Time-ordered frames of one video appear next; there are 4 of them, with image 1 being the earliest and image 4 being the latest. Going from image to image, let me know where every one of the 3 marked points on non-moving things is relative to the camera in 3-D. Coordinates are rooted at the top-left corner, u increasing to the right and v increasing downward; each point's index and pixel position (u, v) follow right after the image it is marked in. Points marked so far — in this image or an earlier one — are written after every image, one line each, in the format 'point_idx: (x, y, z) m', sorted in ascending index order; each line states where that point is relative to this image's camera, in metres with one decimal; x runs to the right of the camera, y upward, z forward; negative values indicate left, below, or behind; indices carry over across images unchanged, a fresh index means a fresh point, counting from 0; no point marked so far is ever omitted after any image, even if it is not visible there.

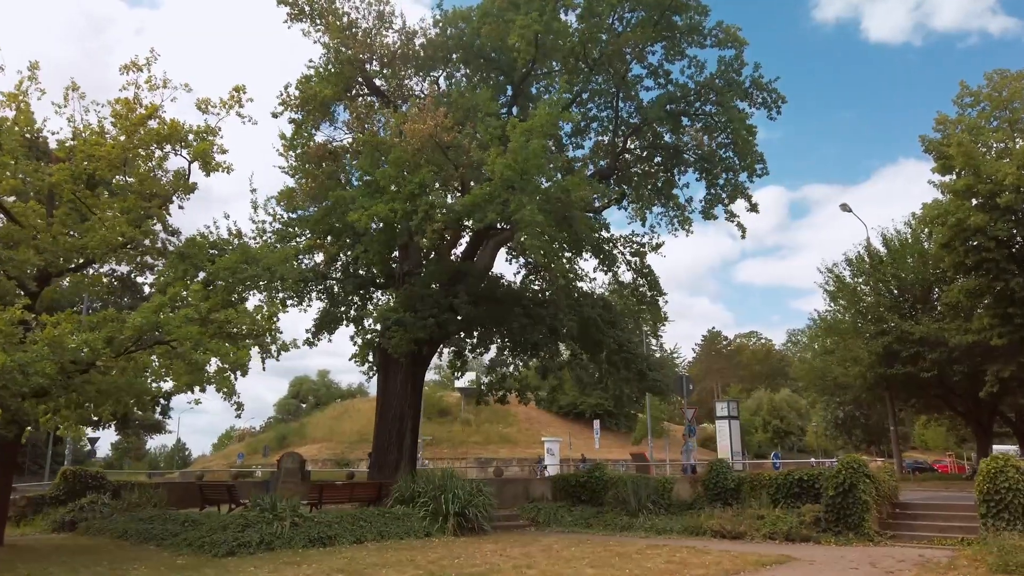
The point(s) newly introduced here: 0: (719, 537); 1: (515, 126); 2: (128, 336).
0: (+3.5, -4.2, +12.3) m
1: (0.0, +3.0, +13.4) m
2: (-6.0, -0.8, +11.3) m
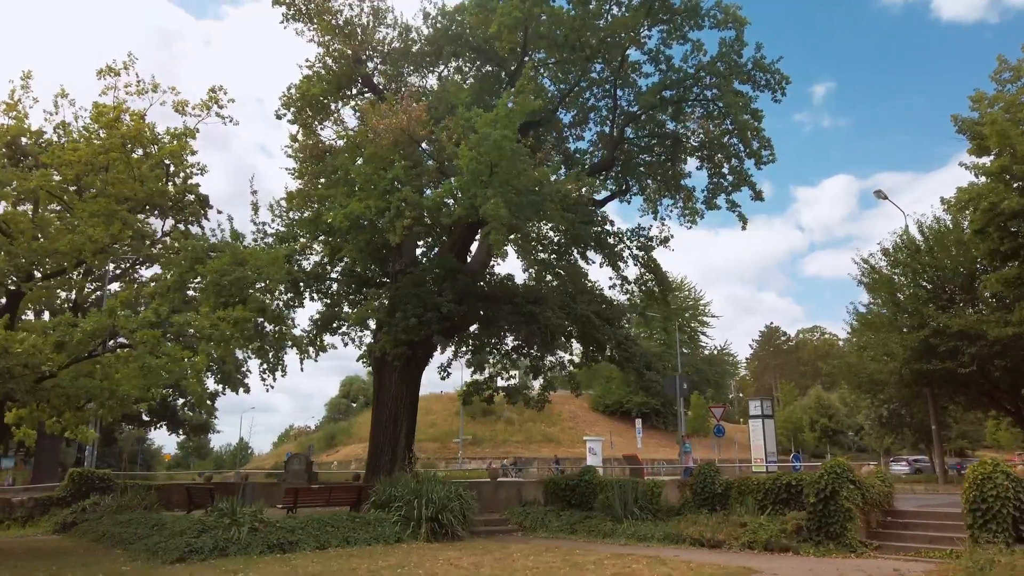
0: (+3.0, -4.1, +11.6) m
1: (-0.6, +3.0, +12.9) m
2: (-6.7, -0.8, +11.2) m
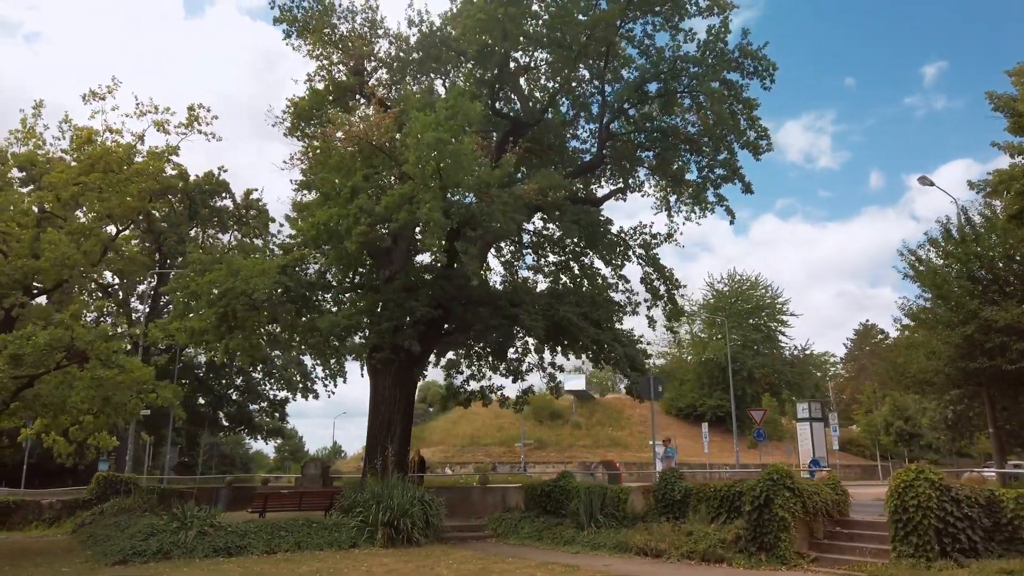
0: (+2.0, -4.1, +11.1) m
1: (-1.5, +2.9, +12.9) m
2: (-7.7, -1.1, +11.8) m
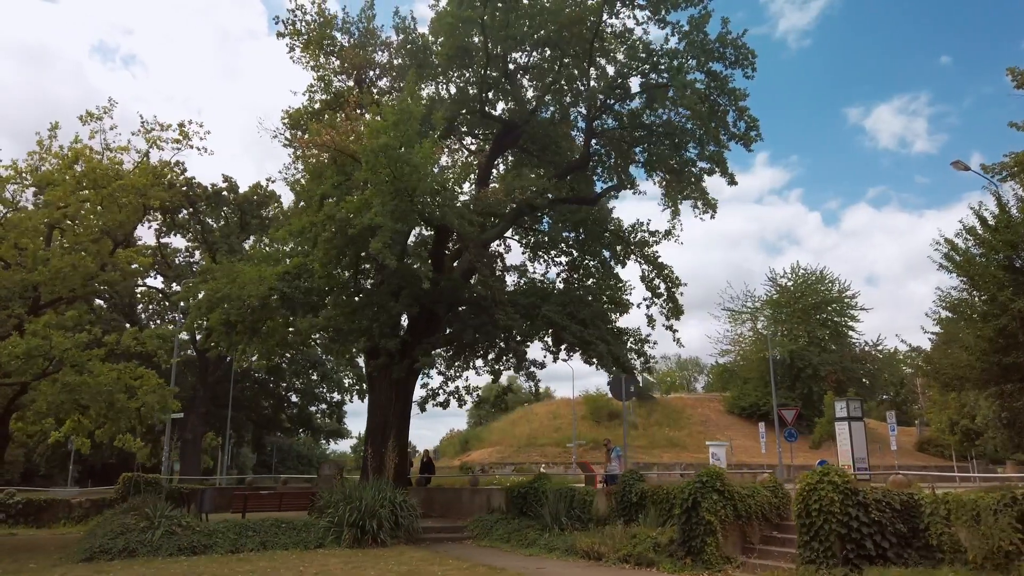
0: (+1.1, -4.1, +10.9) m
1: (-2.4, +2.9, +13.0) m
2: (-8.5, -1.3, +12.6) m
